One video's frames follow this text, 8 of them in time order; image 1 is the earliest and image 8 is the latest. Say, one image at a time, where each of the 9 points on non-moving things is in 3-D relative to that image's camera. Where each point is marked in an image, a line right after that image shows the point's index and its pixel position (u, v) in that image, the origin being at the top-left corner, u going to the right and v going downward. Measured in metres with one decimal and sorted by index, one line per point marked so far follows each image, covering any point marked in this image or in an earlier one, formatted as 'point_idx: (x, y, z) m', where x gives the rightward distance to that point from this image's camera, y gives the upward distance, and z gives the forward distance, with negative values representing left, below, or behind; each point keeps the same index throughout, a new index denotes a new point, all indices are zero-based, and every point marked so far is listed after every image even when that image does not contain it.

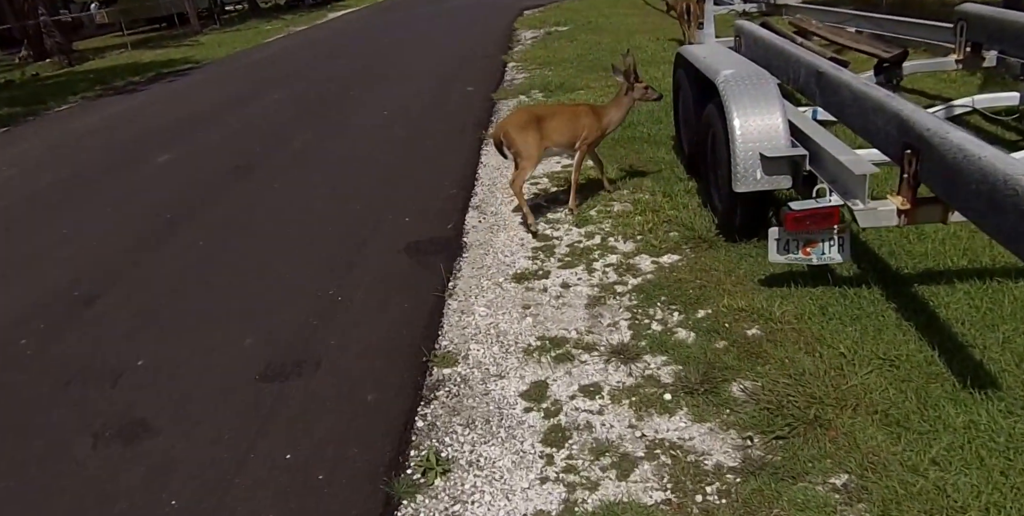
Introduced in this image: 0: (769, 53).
0: (+1.7, +1.3, +5.2) m
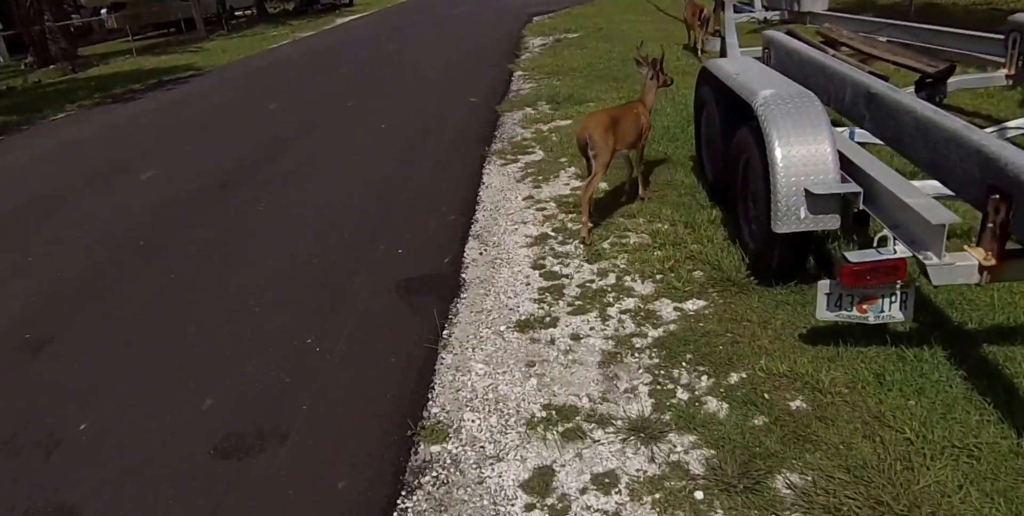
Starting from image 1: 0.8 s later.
0: (+1.7, +1.1, +4.7) m
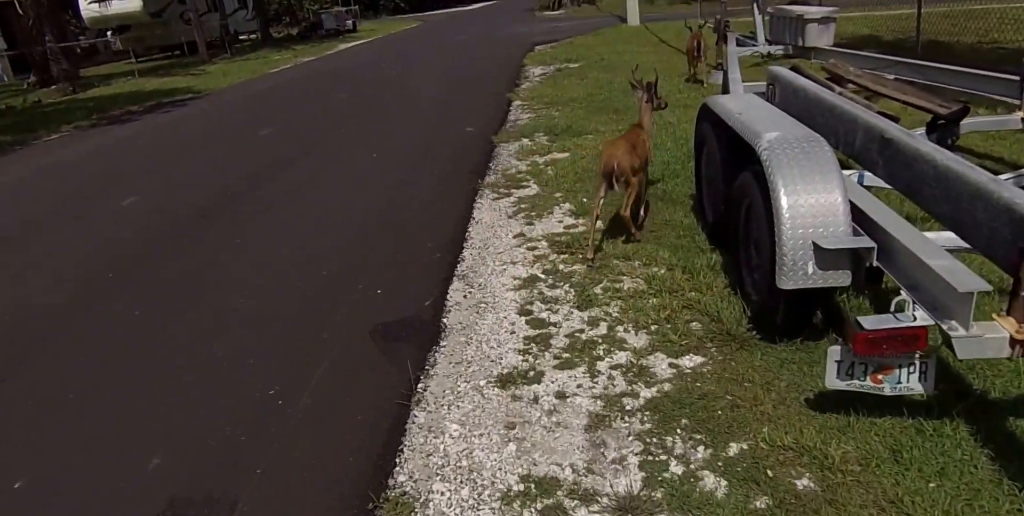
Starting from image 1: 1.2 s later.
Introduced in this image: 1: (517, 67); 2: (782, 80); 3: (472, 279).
0: (+1.7, +0.8, +4.5) m
1: (+0.1, +3.4, +14.4) m
2: (+1.7, +1.1, +5.0) m
3: (-0.2, -0.1, +4.3) m
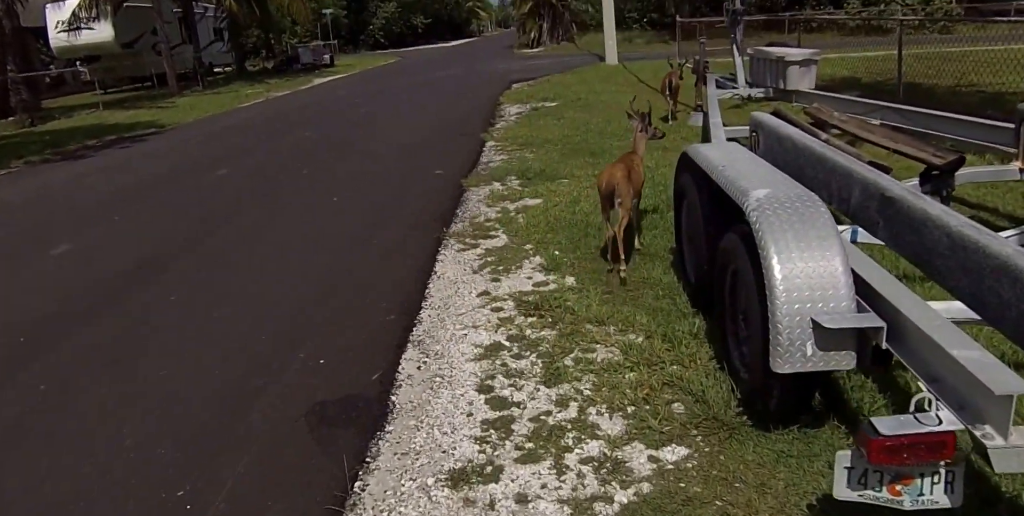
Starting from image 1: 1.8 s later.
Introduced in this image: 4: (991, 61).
0: (+1.5, +0.5, +4.1) m
1: (-0.3, +2.7, +14.1) m
2: (+1.5, +0.8, +4.7) m
3: (-0.4, -0.4, +3.9) m
4: (+10.7, +4.4, +17.8) m
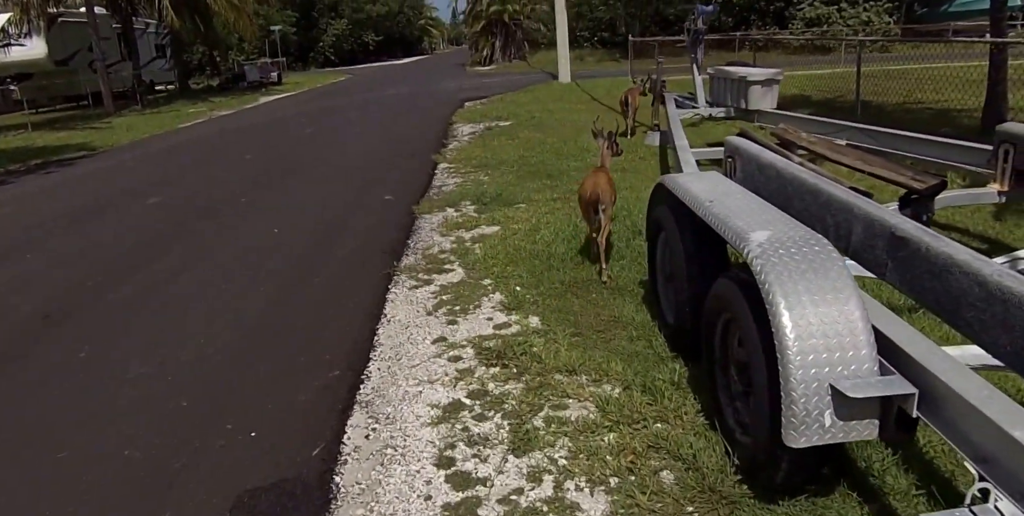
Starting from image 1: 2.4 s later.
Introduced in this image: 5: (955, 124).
0: (+1.3, +0.3, +3.8) m
1: (-1.2, +2.3, +13.7) m
2: (+1.3, +0.6, +4.3) m
3: (-0.6, -0.6, +3.4) m
4: (+9.6, +4.1, +18.1) m
5: (+6.0, +1.8, +10.9) m
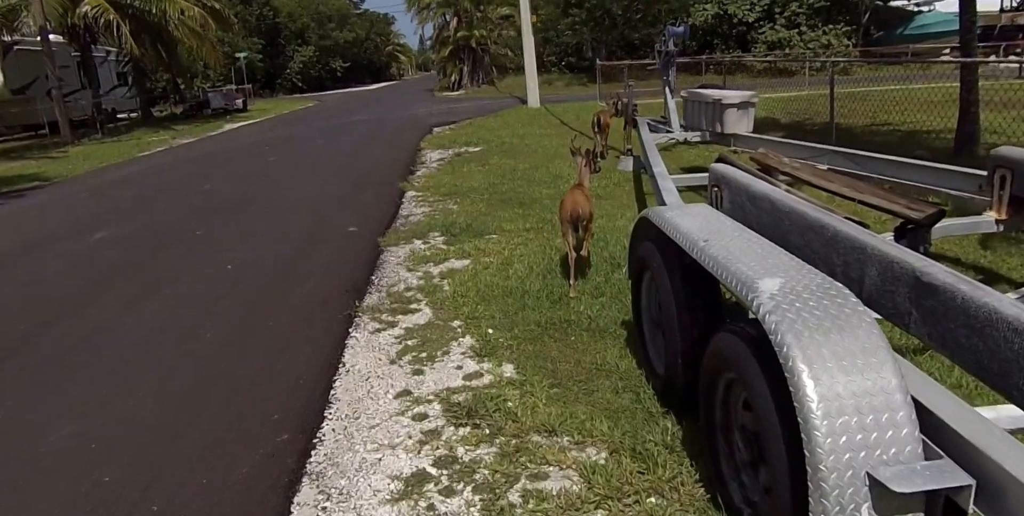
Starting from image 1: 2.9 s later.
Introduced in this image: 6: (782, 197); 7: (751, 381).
0: (+1.1, +0.2, +3.4) m
1: (-1.7, +1.8, +13.3) m
2: (+1.1, +0.4, +4.0) m
3: (-0.7, -0.8, +2.9) m
4: (+8.9, +3.6, +18.1) m
5: (+5.6, +1.5, +10.7) m
6: (+1.2, +0.3, +3.5) m
7: (+0.7, -0.3, +2.3) m
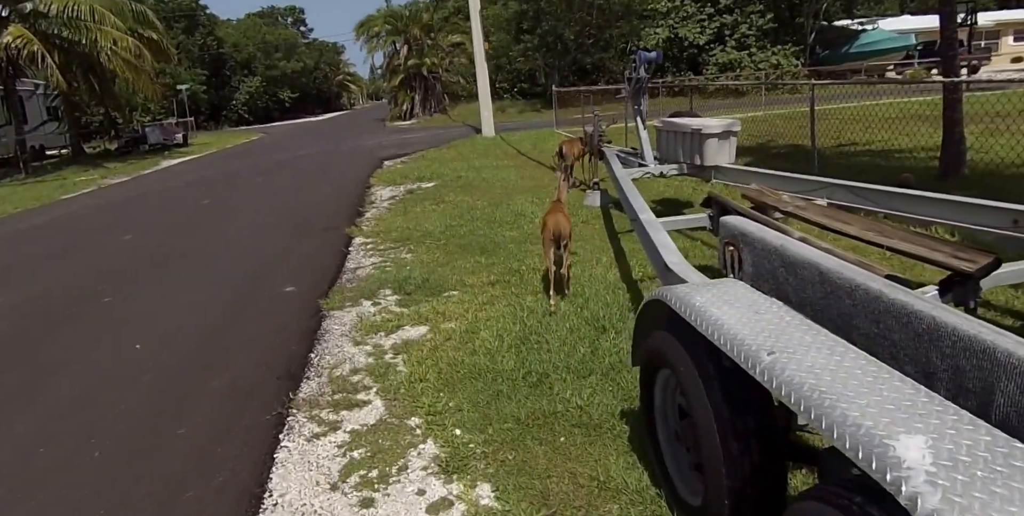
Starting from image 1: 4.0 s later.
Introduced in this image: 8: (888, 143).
0: (+1.1, -0.1, +2.6) m
1: (-2.3, +1.1, +12.4) m
2: (+1.0, +0.1, +3.2) m
3: (-0.7, -1.2, +2.0) m
4: (+7.8, +3.1, +17.8) m
5: (+5.1, +1.1, +10.2) m
6: (+1.1, 0.0, +2.7) m
7: (+0.7, -0.6, +1.4) m
8: (+6.1, +1.9, +13.0) m
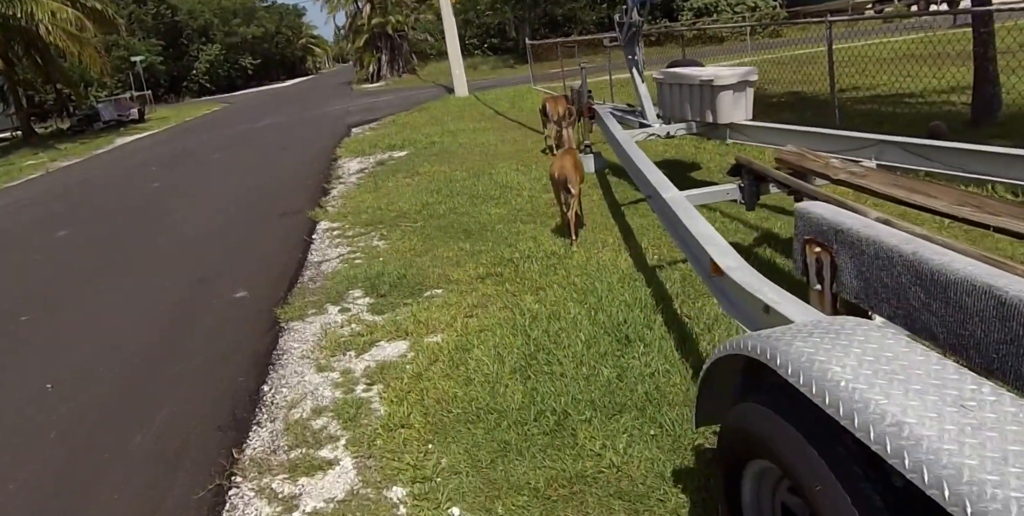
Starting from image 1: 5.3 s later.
0: (+1.1, -0.2, +1.7) m
1: (-2.6, +1.4, +11.3) m
2: (+1.0, 0.0, +2.3) m
3: (-0.6, -1.3, +1.1) m
4: (+7.3, +4.1, +16.9) m
5: (+4.8, +1.7, +9.3) m
6: (+1.1, -0.1, +1.7) m
7: (+0.8, -0.8, +0.5) m
8: (+5.8, +2.6, +12.1) m
